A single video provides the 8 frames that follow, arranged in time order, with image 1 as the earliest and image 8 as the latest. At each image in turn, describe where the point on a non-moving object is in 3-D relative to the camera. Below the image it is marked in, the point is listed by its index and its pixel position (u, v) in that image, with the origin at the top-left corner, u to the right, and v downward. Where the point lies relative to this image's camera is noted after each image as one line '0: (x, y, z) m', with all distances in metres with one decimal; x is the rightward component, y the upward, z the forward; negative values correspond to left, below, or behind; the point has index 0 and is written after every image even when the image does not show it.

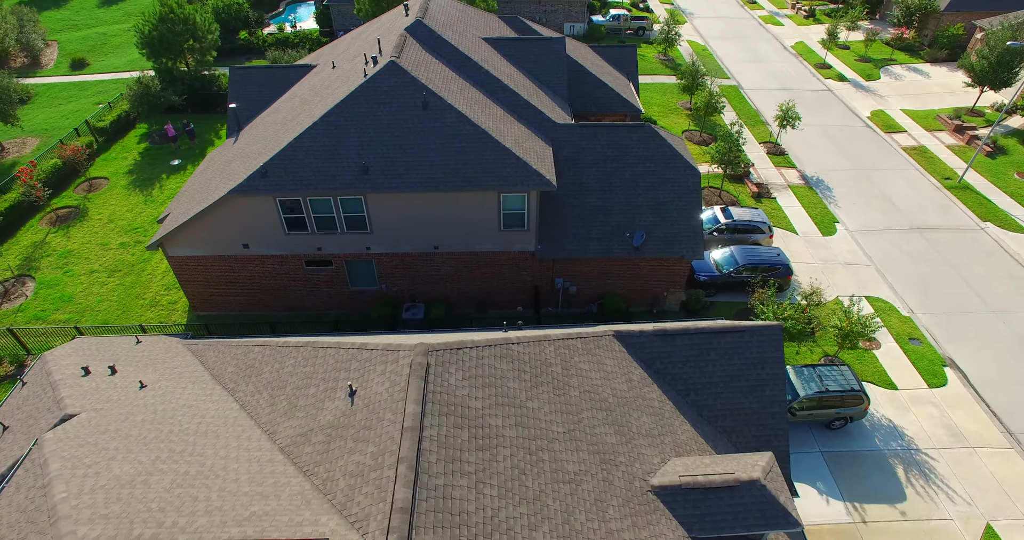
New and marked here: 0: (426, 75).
0: (-3.2, +7.2, +19.8) m
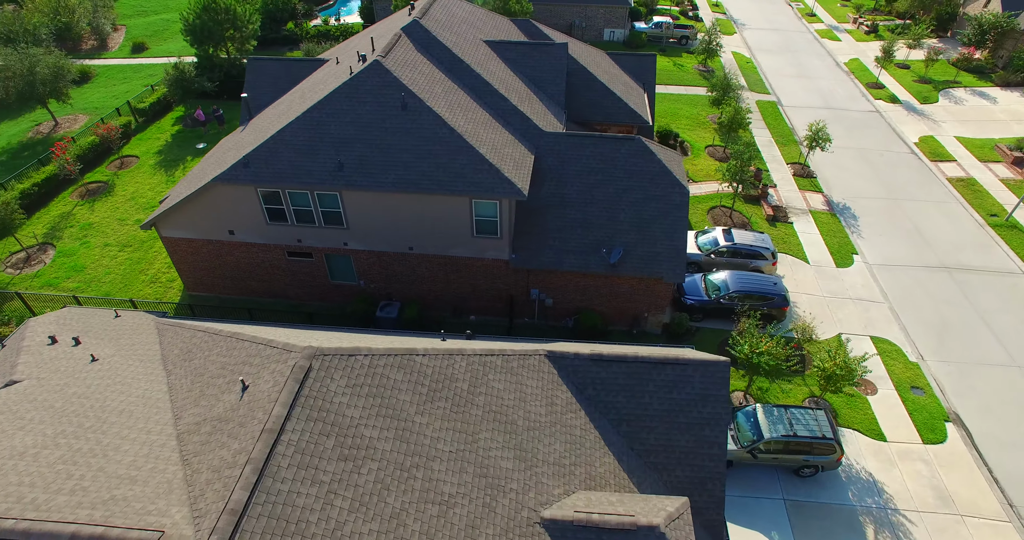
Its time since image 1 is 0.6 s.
0: (-3.7, +7.2, +19.8) m
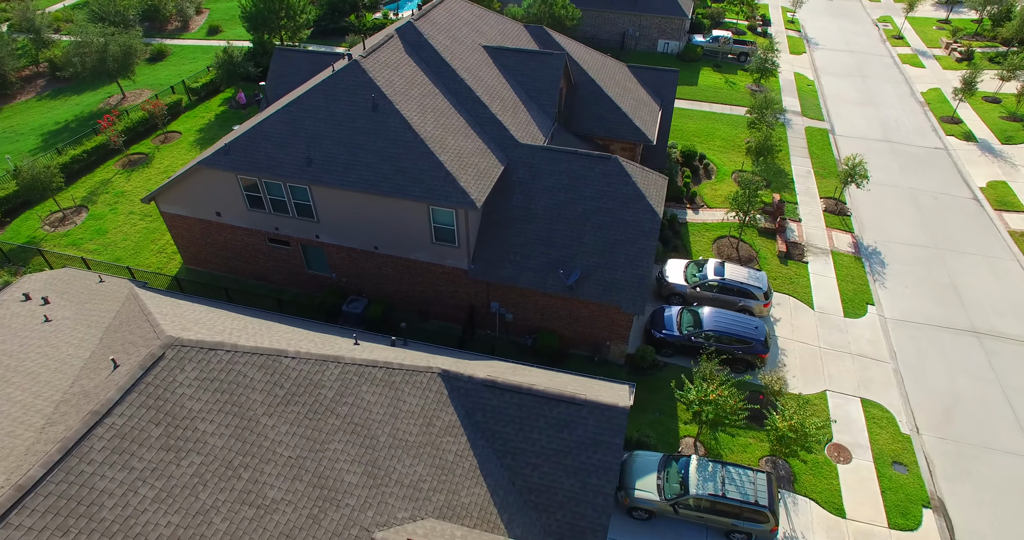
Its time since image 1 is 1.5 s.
0: (-4.6, +7.2, +20.0) m
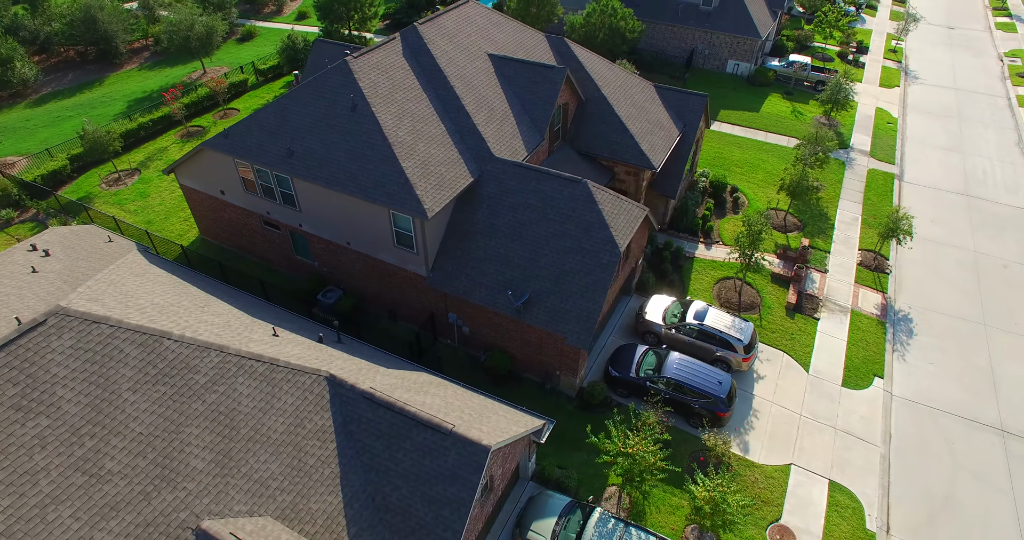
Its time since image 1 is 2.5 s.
0: (-5.2, +7.2, +20.4) m
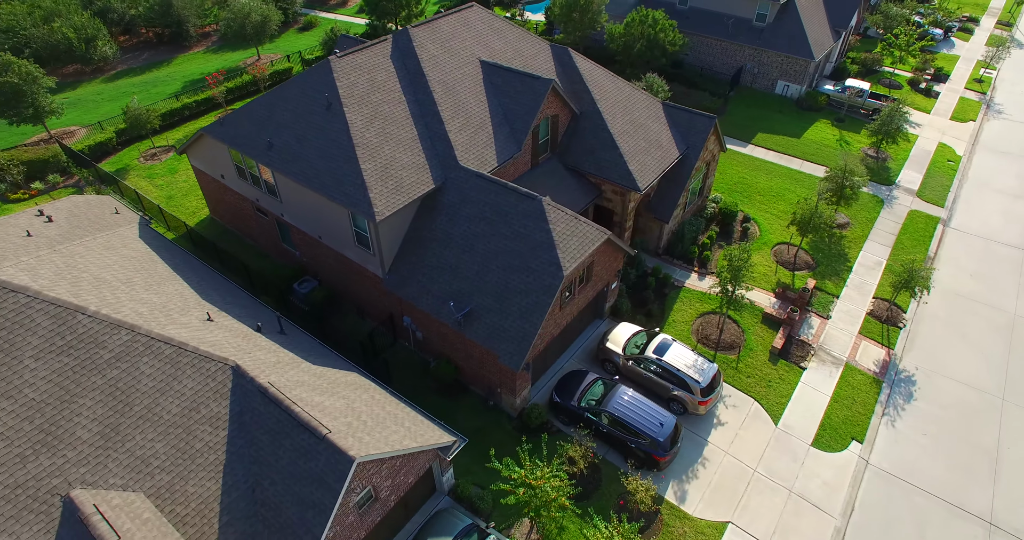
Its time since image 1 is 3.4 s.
0: (-6.1, +7.4, +20.8) m
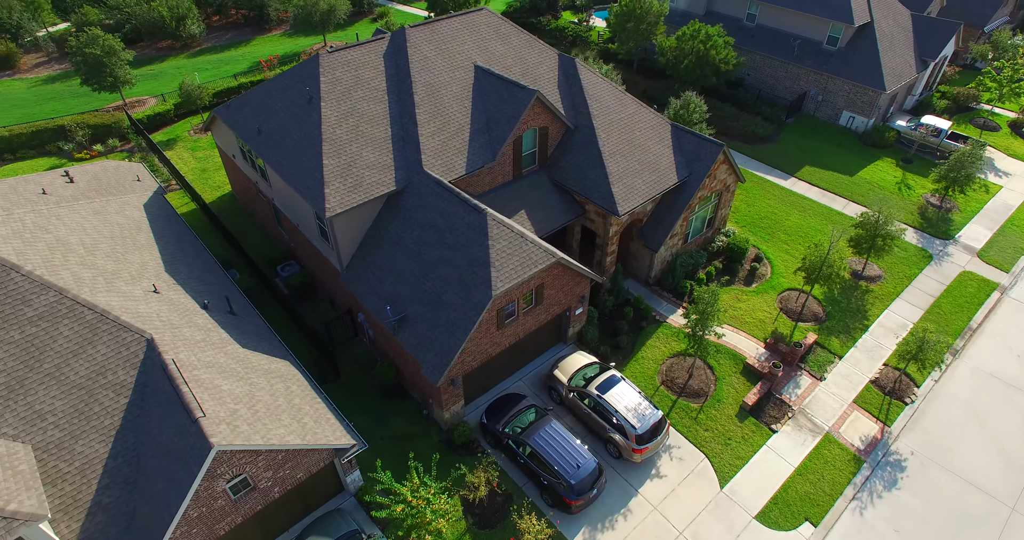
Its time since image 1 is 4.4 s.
0: (-6.8, +7.7, +21.2) m
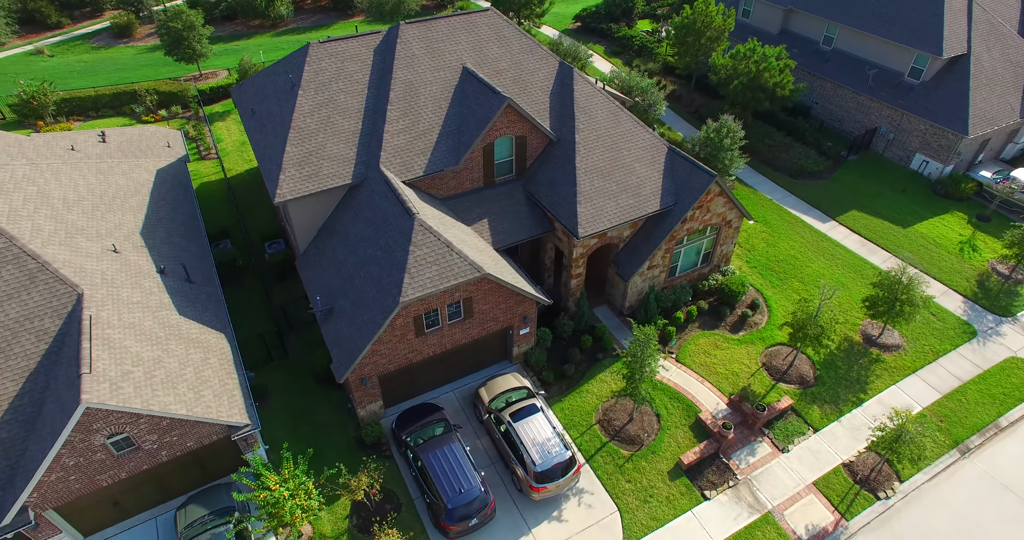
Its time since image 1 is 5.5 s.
0: (-7.5, +8.2, +21.7) m
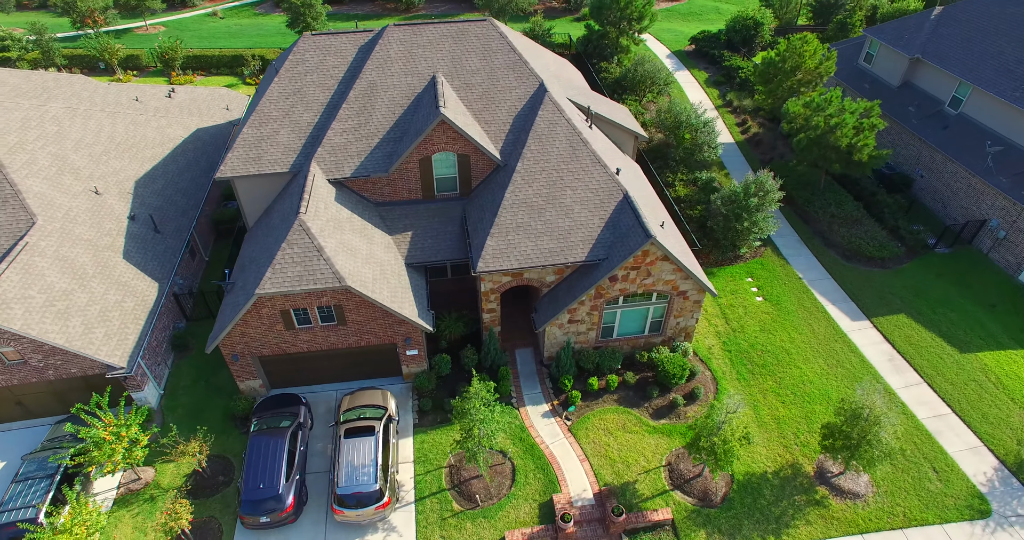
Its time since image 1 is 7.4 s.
0: (-8.6, +9.0, +22.8) m
